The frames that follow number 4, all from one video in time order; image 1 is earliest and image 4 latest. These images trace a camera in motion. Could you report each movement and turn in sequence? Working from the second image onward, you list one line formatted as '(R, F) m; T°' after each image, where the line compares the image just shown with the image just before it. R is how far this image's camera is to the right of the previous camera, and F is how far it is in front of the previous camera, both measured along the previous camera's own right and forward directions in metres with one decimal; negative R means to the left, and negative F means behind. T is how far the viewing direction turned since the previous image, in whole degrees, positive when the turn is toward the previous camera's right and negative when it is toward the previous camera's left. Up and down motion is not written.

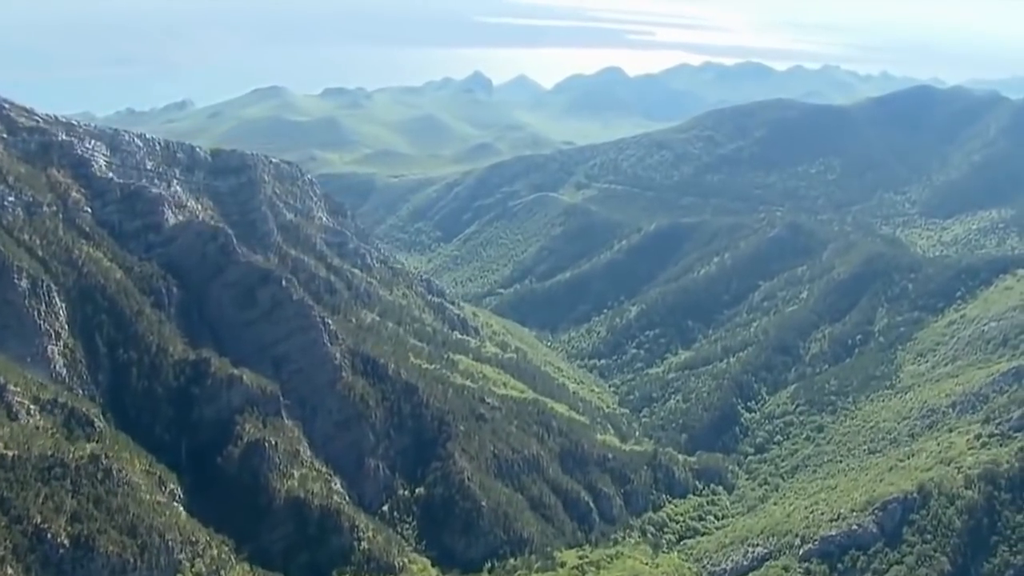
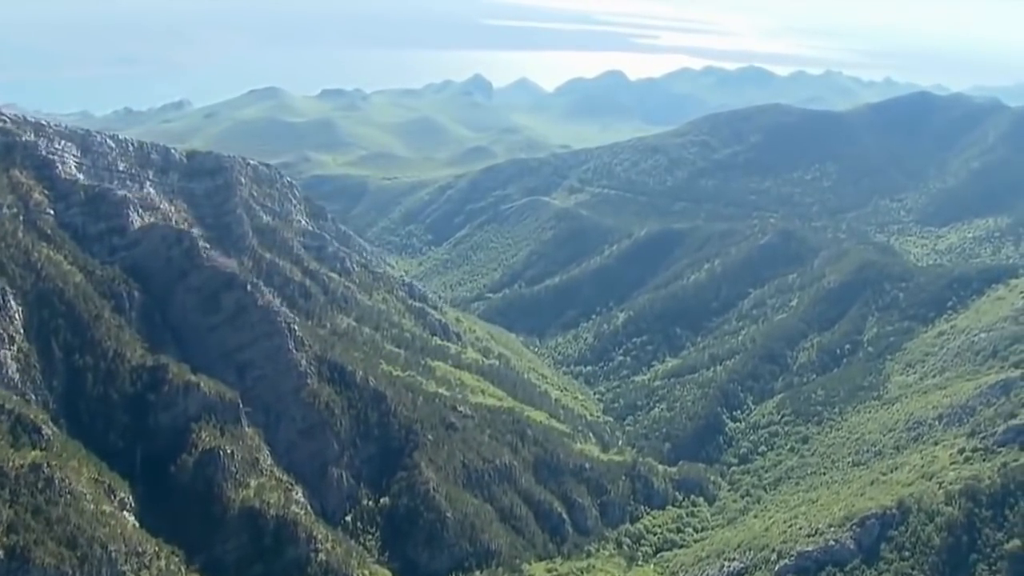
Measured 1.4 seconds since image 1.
(+7.3, +4.2) m; -1°
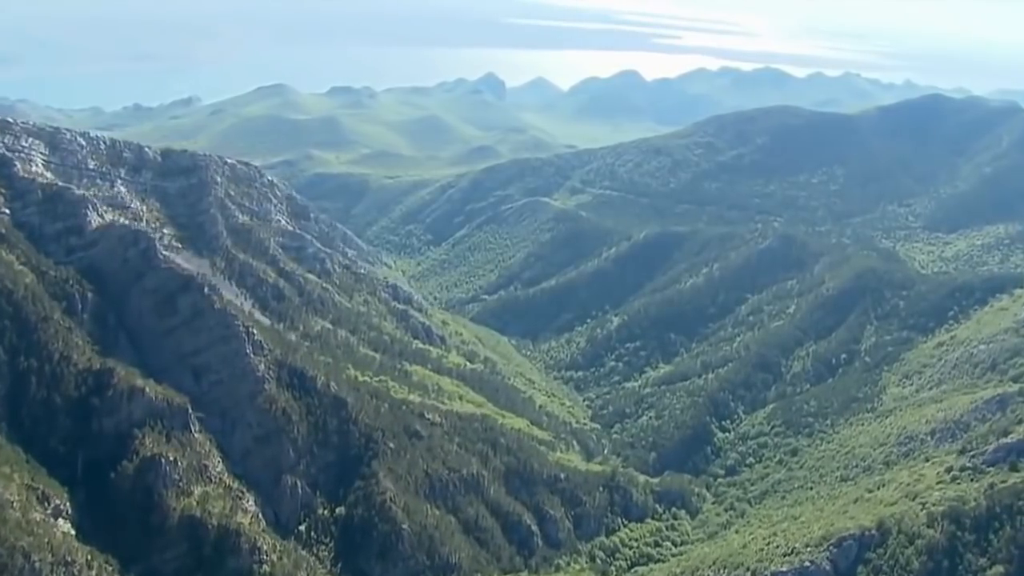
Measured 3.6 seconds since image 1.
(+11.3, +6.5) m; -1°
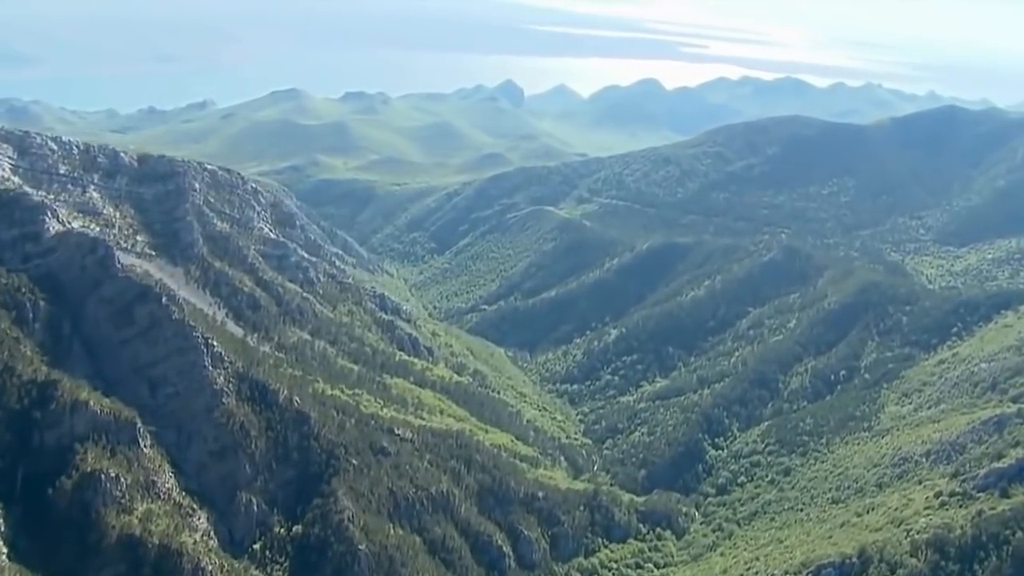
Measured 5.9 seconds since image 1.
(+11.6, +7.1) m; -2°
